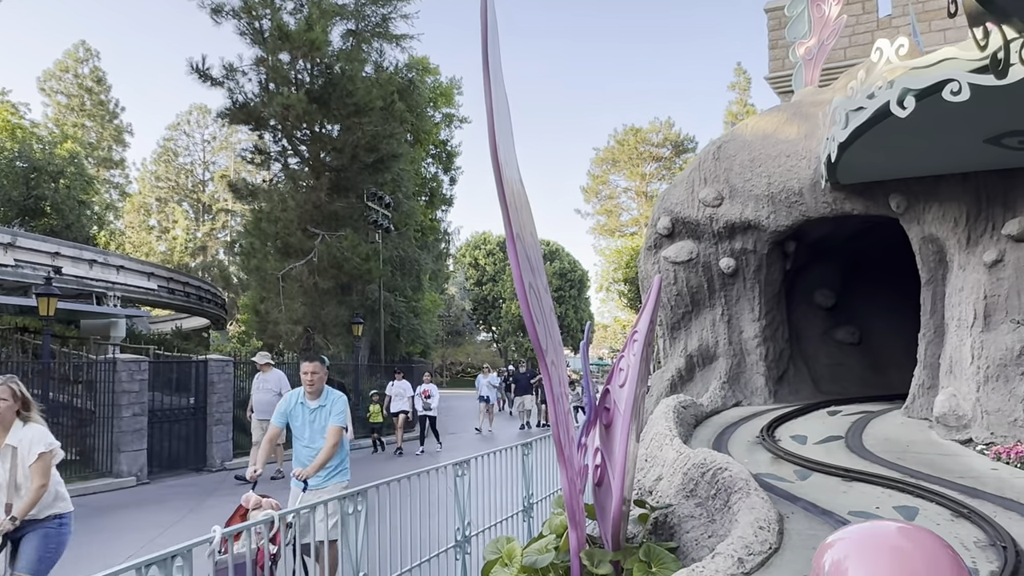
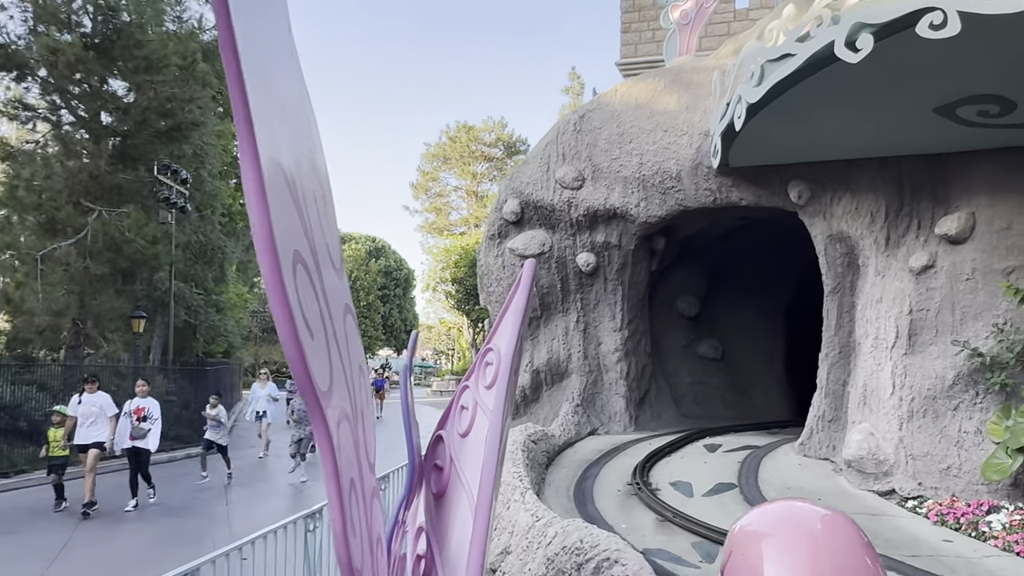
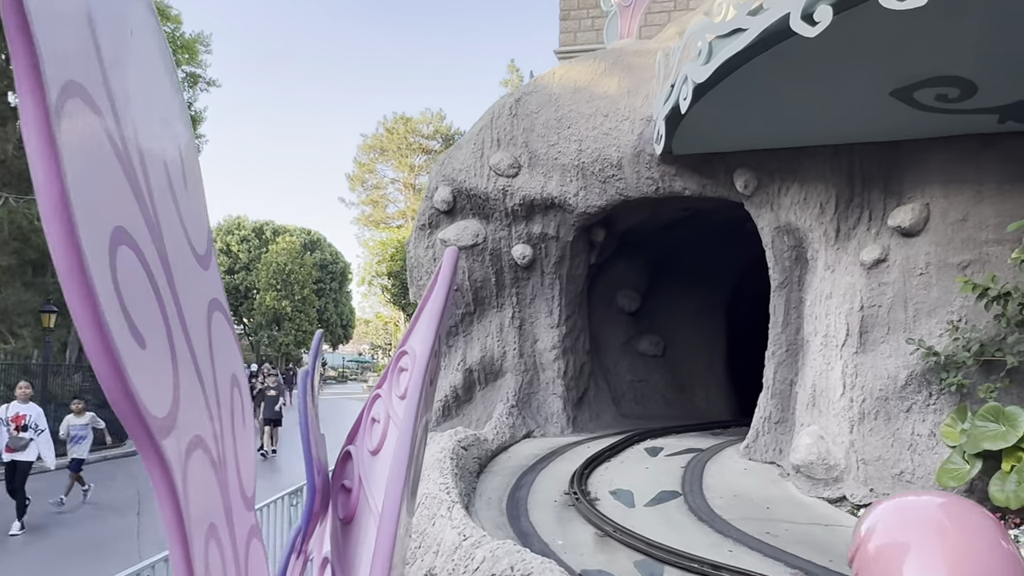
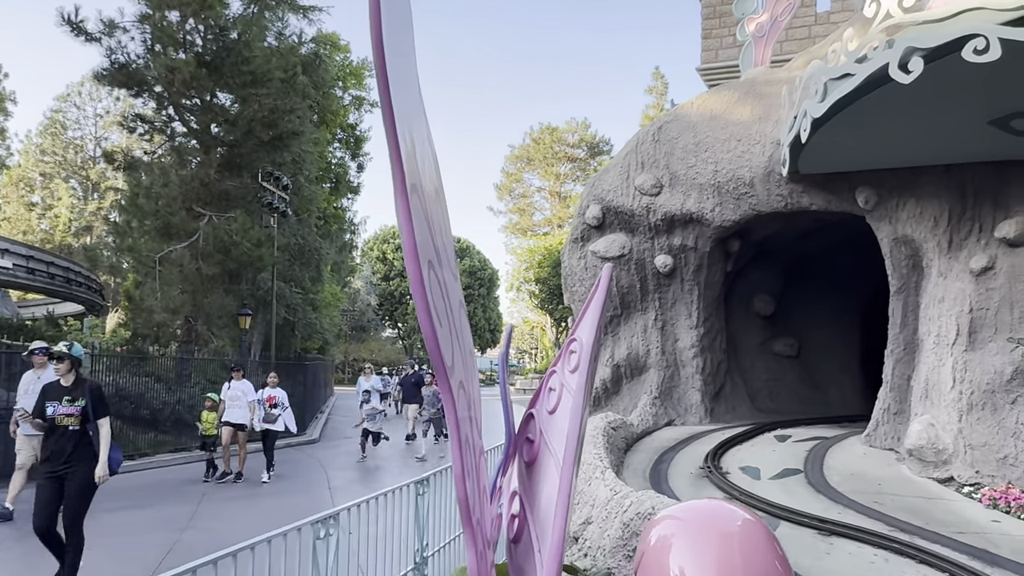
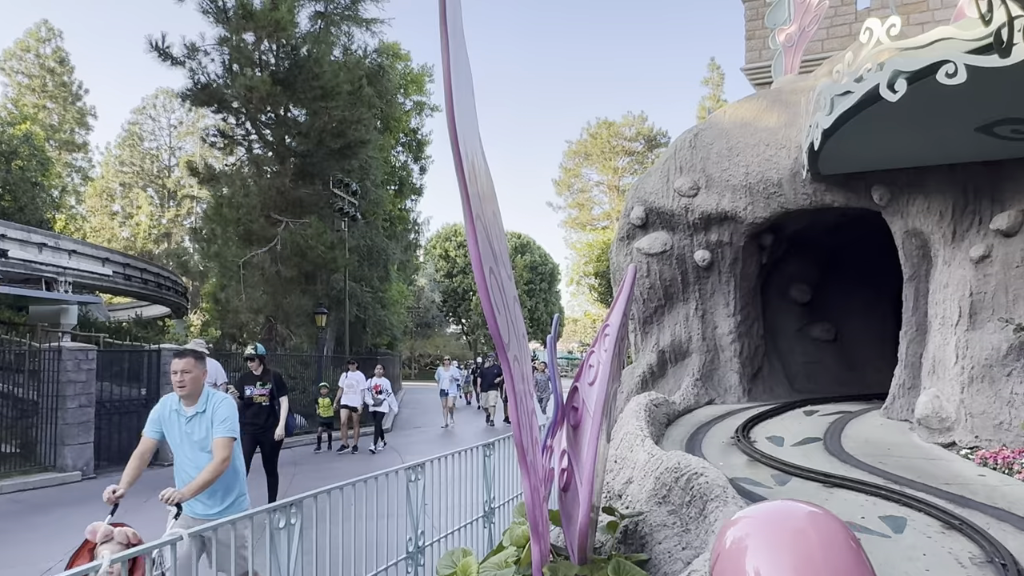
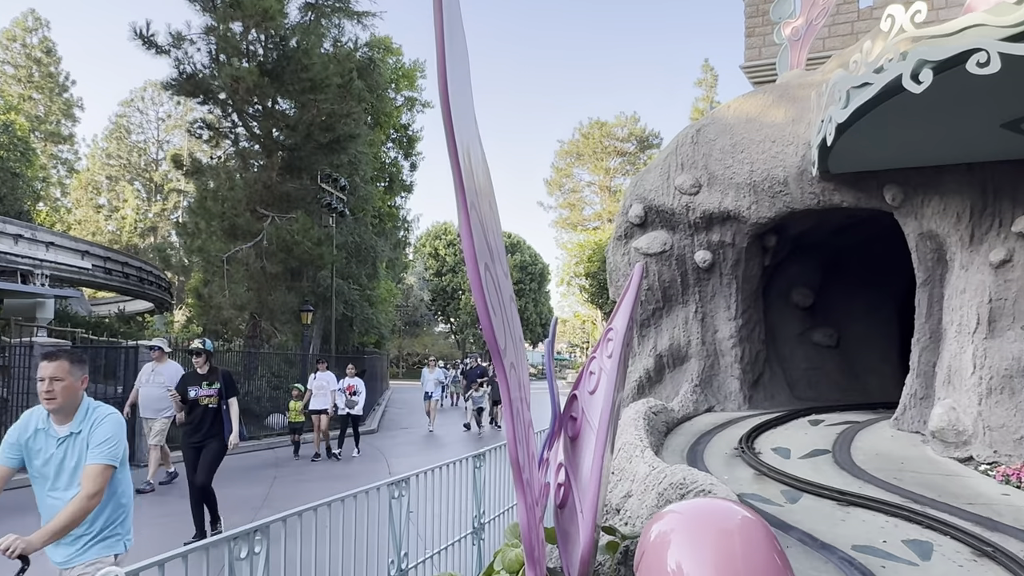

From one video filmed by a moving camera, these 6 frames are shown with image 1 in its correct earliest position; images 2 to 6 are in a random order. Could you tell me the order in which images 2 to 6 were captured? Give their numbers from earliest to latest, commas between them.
5, 6, 4, 2, 3
